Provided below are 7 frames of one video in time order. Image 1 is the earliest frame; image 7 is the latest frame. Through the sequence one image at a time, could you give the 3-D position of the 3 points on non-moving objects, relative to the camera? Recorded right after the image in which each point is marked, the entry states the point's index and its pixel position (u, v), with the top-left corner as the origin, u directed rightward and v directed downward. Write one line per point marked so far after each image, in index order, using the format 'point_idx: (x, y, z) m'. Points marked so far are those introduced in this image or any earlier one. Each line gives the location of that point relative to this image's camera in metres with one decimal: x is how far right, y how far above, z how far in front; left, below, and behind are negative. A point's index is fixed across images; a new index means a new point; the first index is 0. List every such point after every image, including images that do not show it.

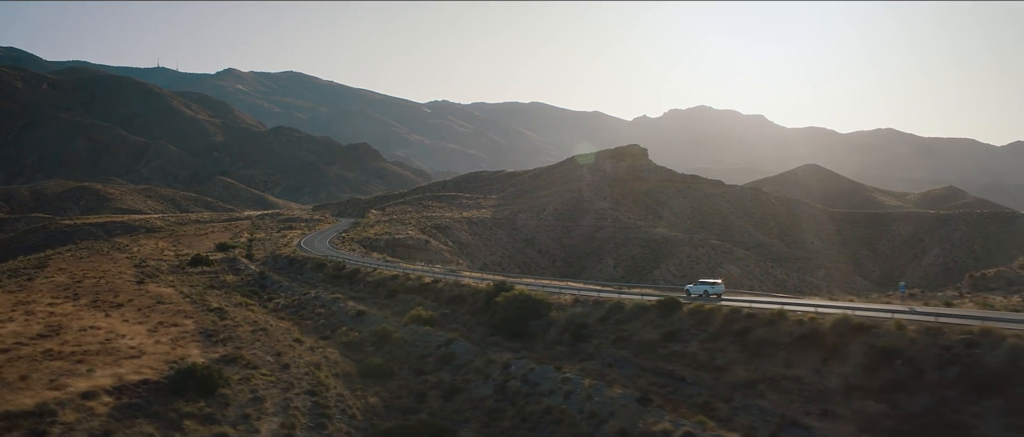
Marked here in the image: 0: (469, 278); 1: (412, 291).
0: (-1.1, -1.9, +18.5) m
1: (-3.2, -2.4, +18.9) m
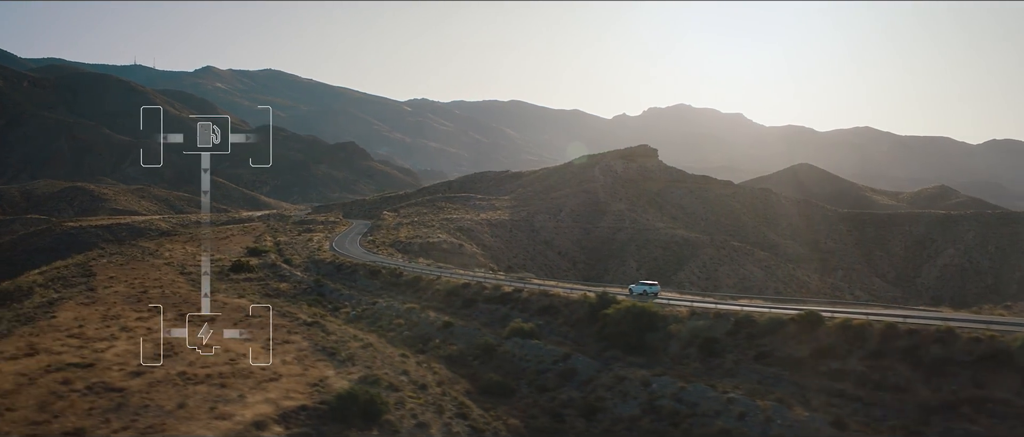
0: (+1.6, -2.2, +18.1) m
1: (-0.5, -2.6, +18.4) m
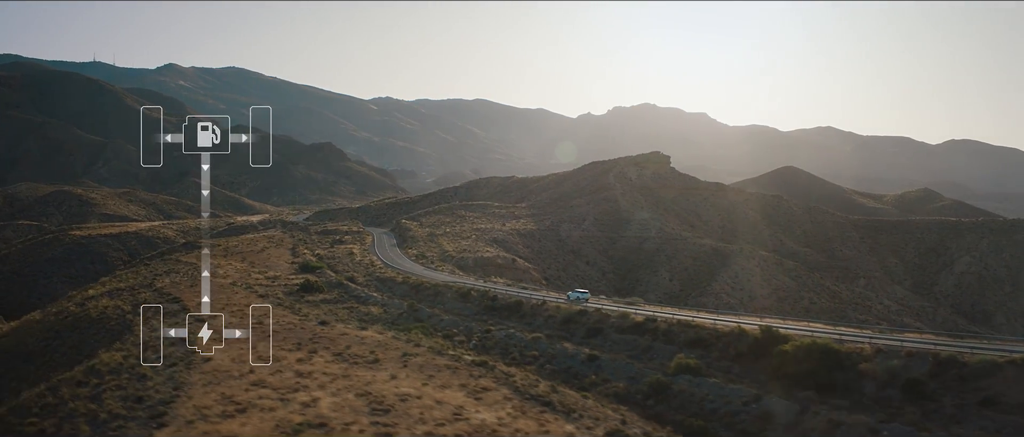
0: (+5.7, -3.0, +17.8) m
1: (+3.6, -3.5, +18.0) m
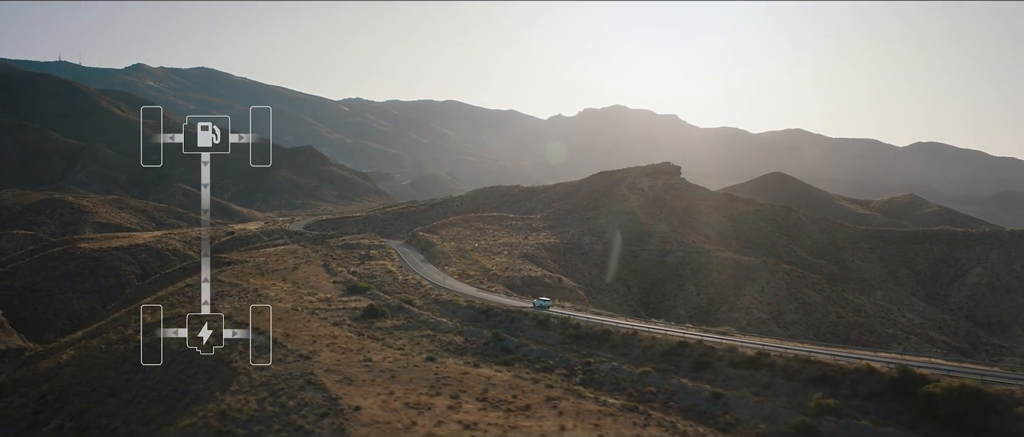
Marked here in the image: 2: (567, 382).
0: (+9.2, -4.1, +17.8) m
1: (+7.1, -4.6, +18.0) m
2: (+1.8, -4.9, +17.3) m
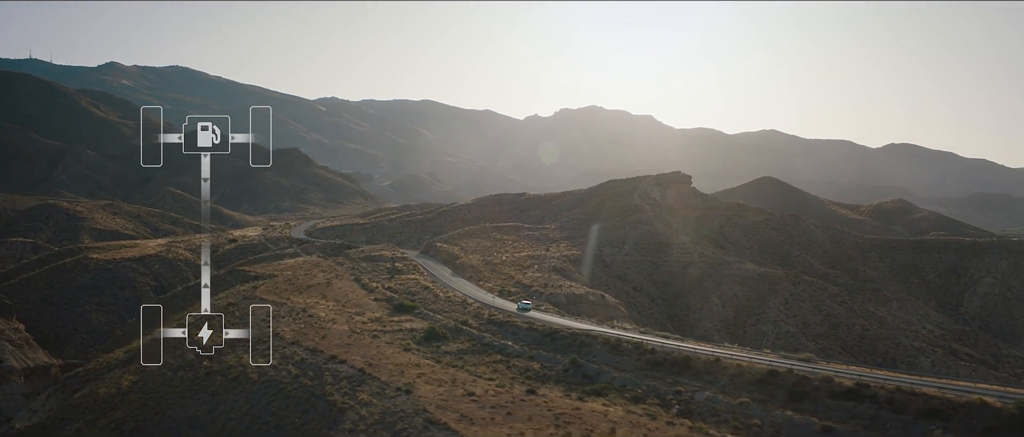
0: (+12.4, -5.1, +18.0) m
1: (+10.3, -5.6, +18.1) m
2: (+5.0, -5.9, +17.3) m
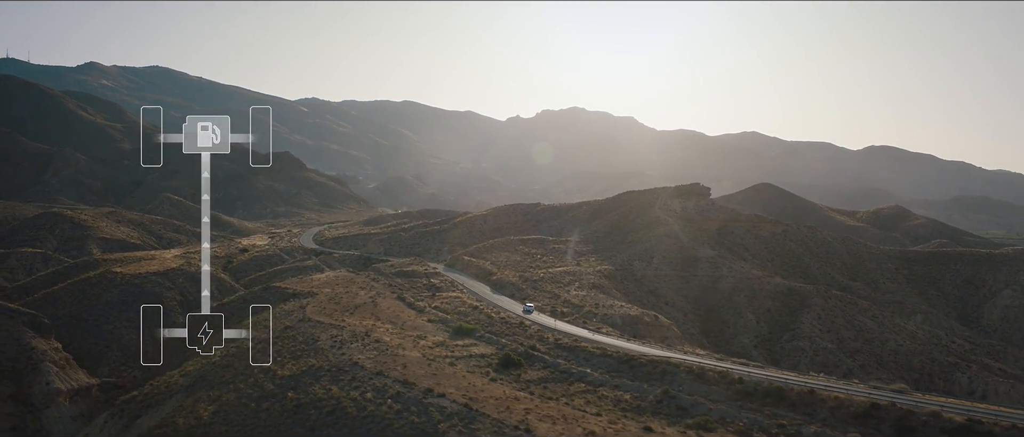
0: (+16.1, -6.3, +18.3) m
1: (+14.0, -6.8, +18.4) m
2: (+8.7, -7.2, +17.5) m
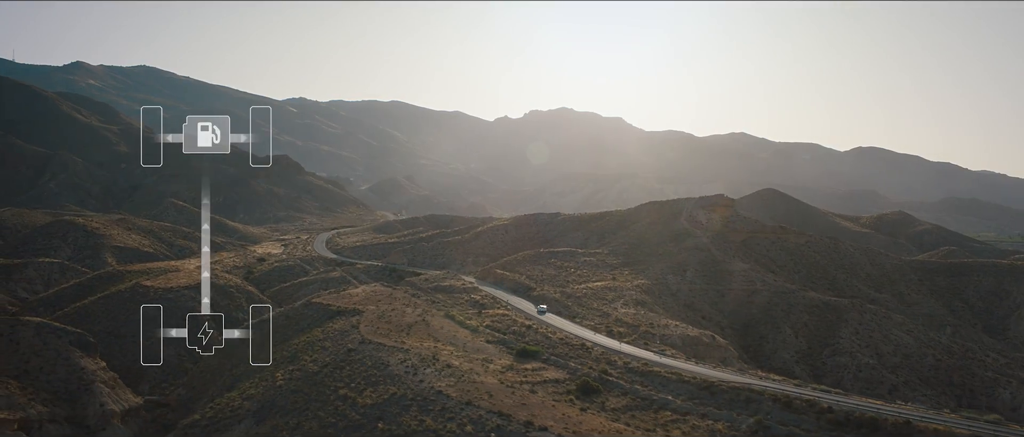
0: (+19.9, -7.6, +18.5) m
1: (+17.8, -8.0, +18.6) m
2: (+12.6, -8.4, +17.7) m
